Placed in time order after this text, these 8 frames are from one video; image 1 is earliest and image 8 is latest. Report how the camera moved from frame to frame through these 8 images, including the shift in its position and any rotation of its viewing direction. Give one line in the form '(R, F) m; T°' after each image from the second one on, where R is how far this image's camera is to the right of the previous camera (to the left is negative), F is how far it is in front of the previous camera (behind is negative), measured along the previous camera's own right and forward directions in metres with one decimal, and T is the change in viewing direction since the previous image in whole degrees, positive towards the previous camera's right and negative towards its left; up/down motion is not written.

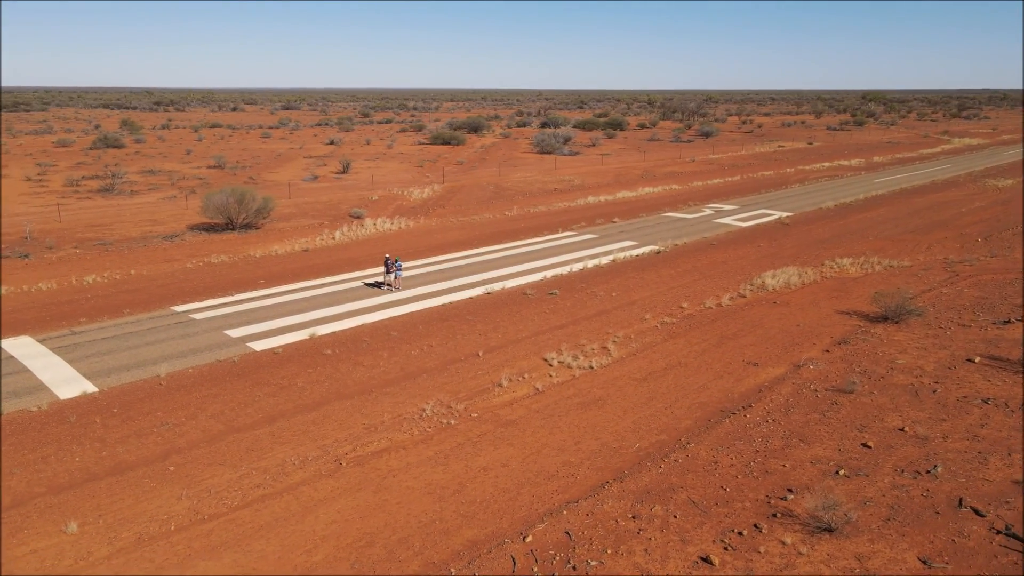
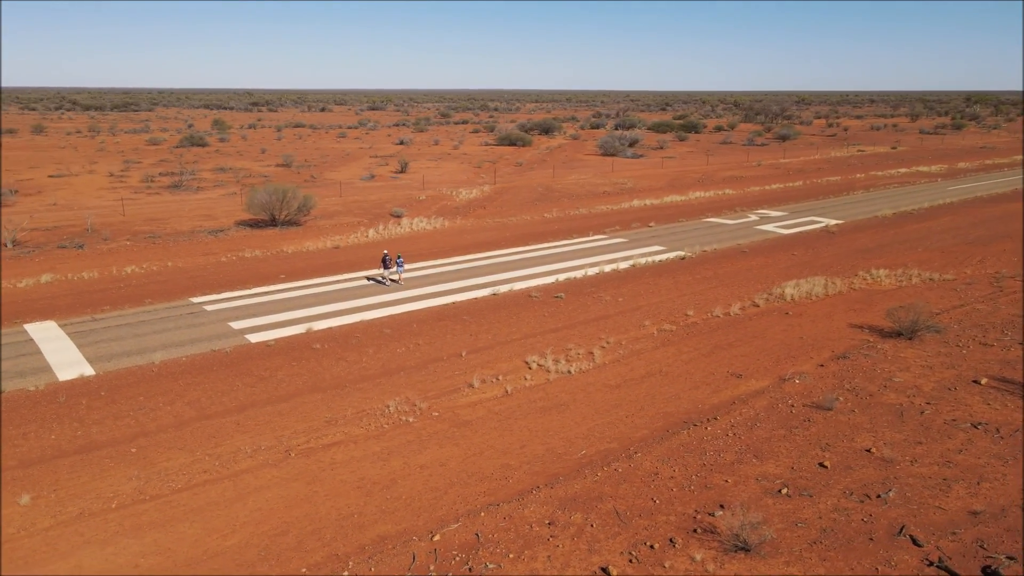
(+1.8, 0.0) m; -6°
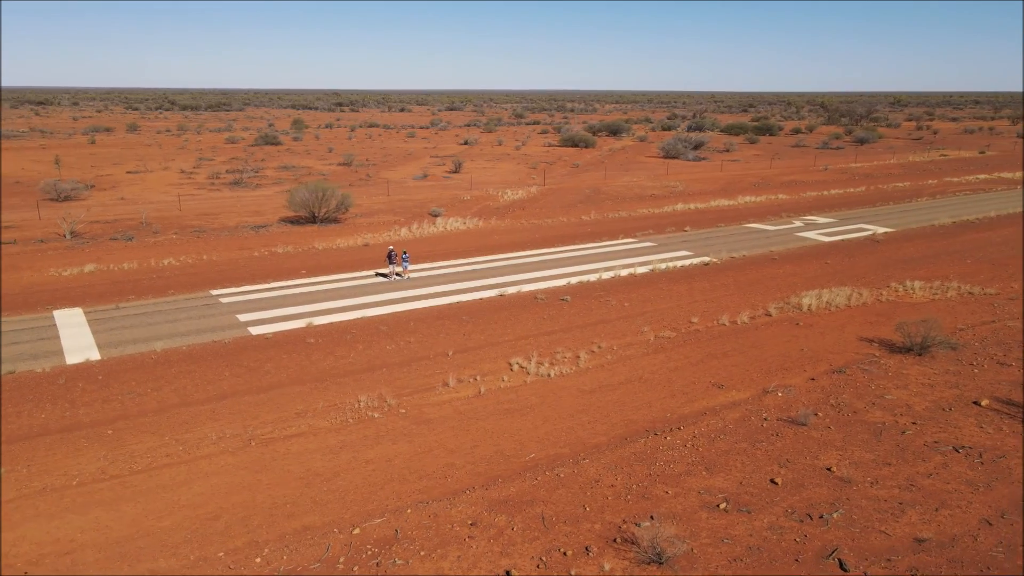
(+1.7, 0.0) m; -6°
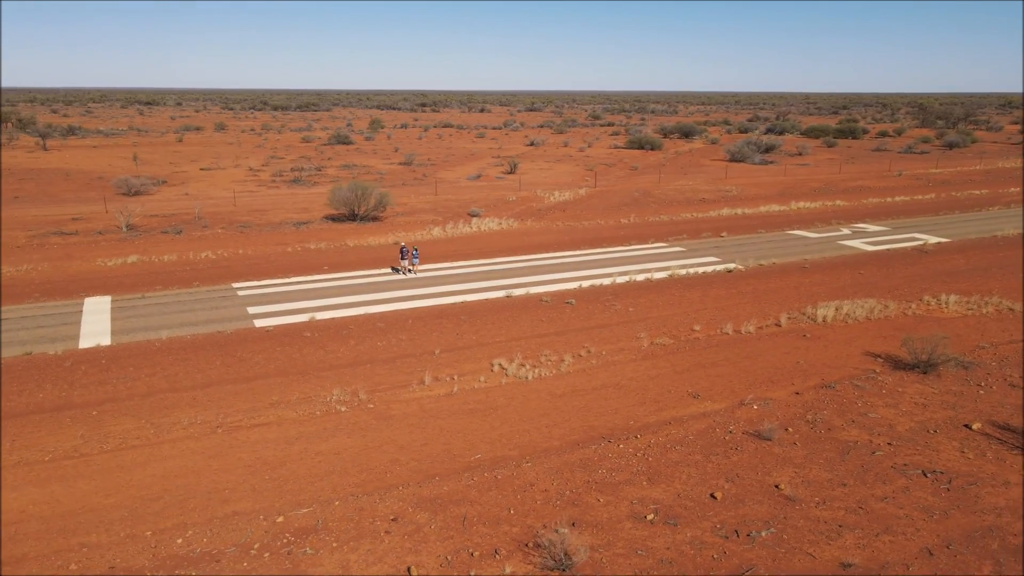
(+1.8, 0.0) m; -6°
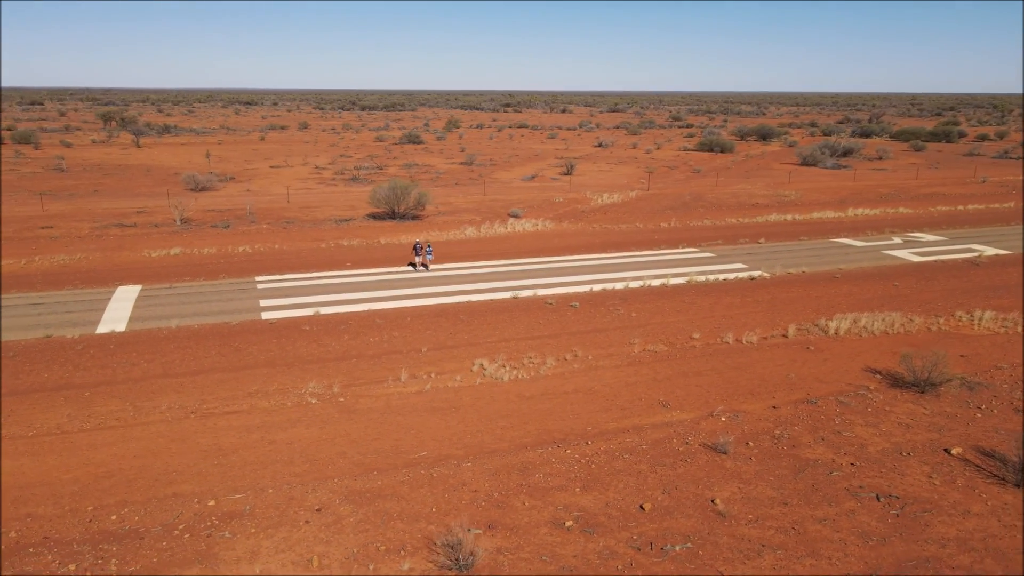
(+1.9, 0.0) m; -6°
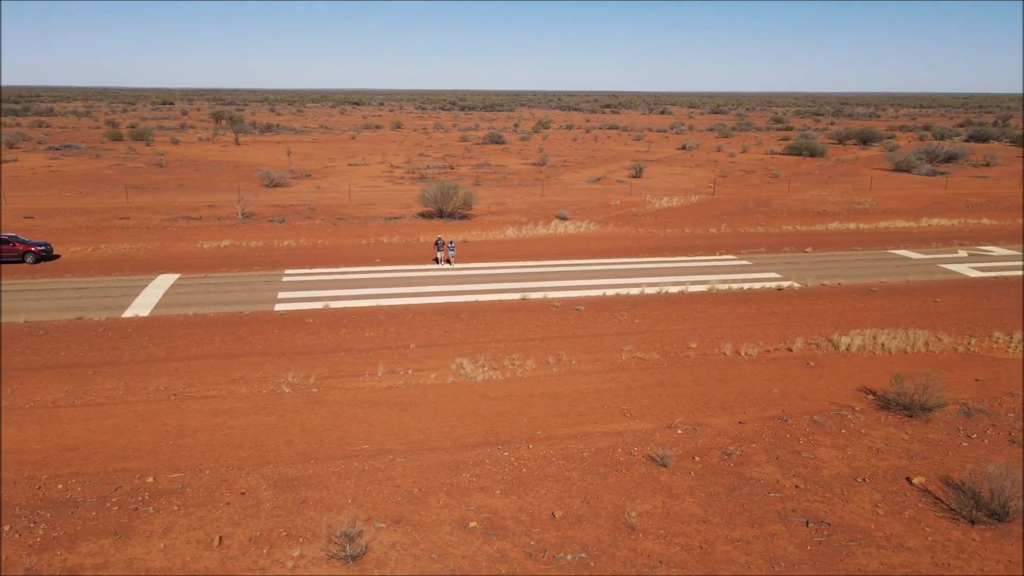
(+2.2, +0.1) m; -7°
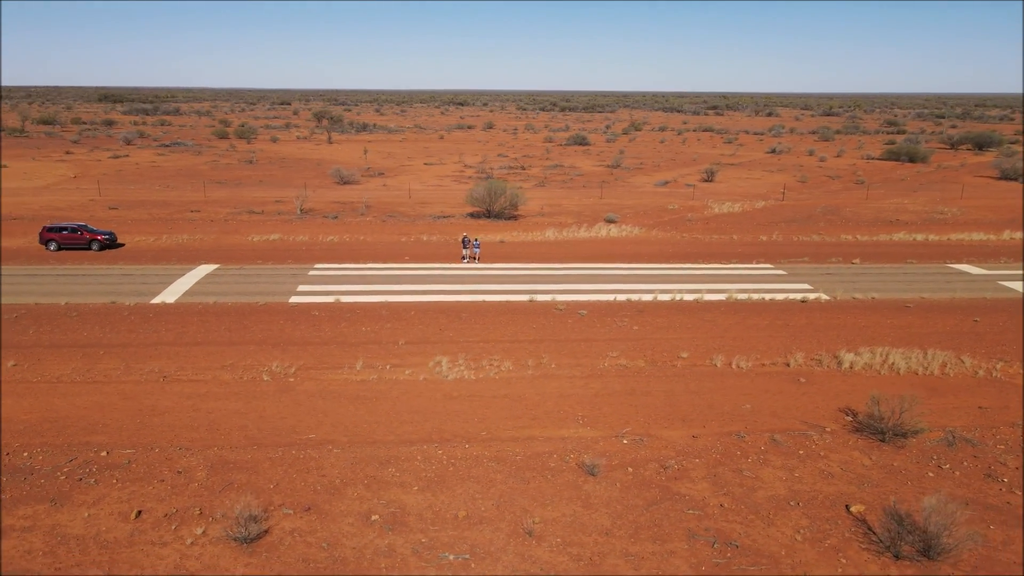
(+2.3, +0.1) m; -8°
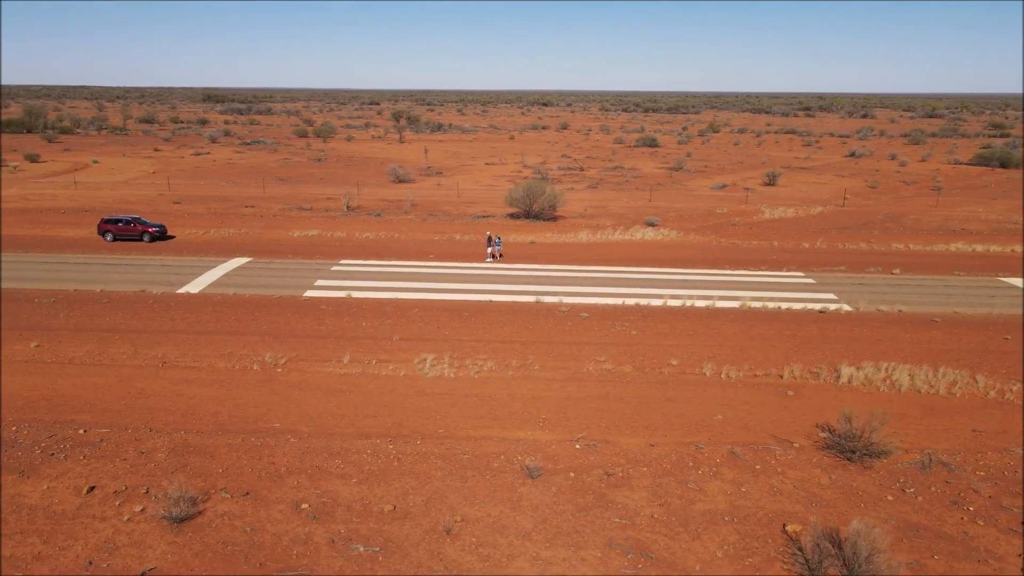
(+1.9, 0.0) m; -6°
